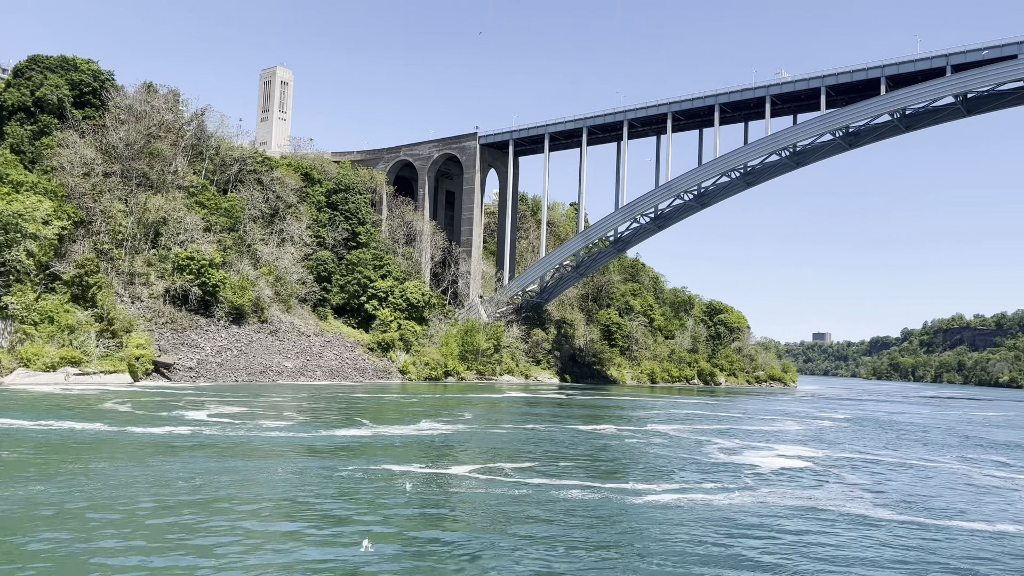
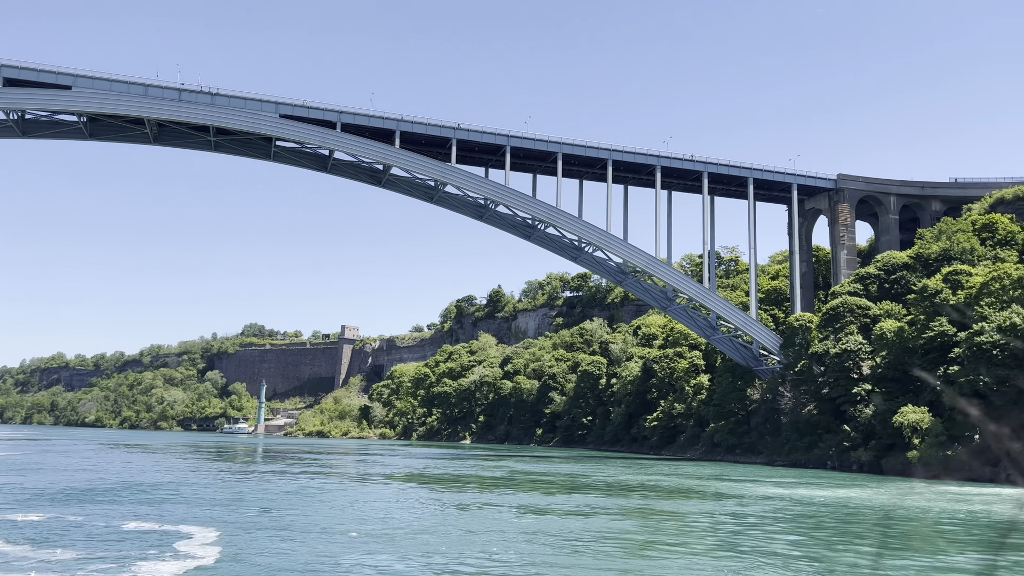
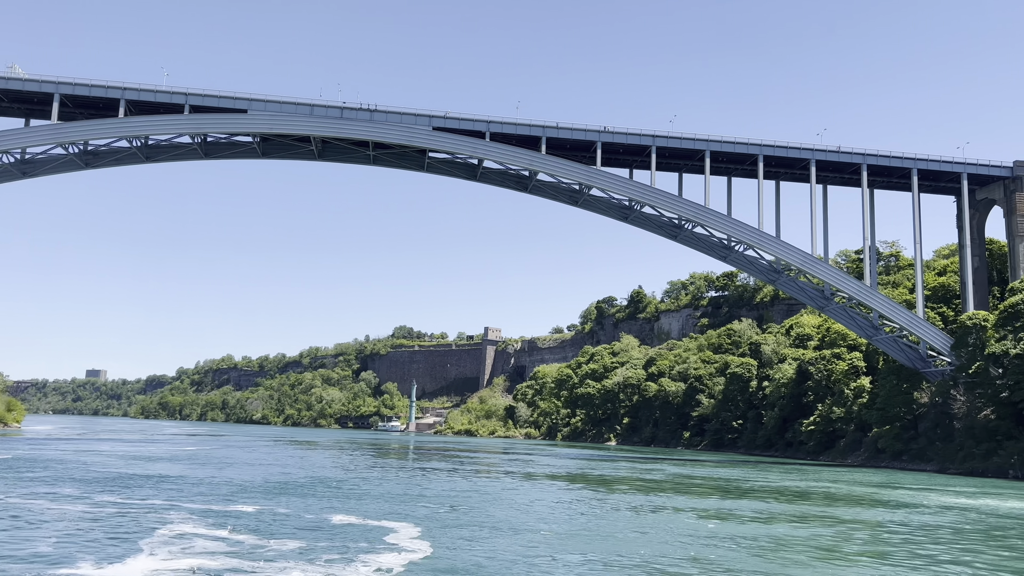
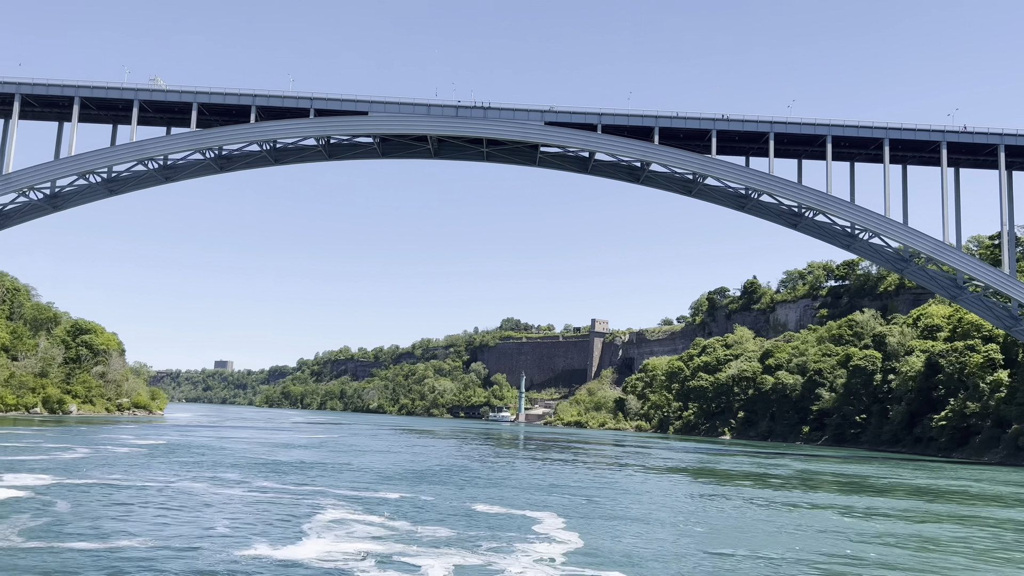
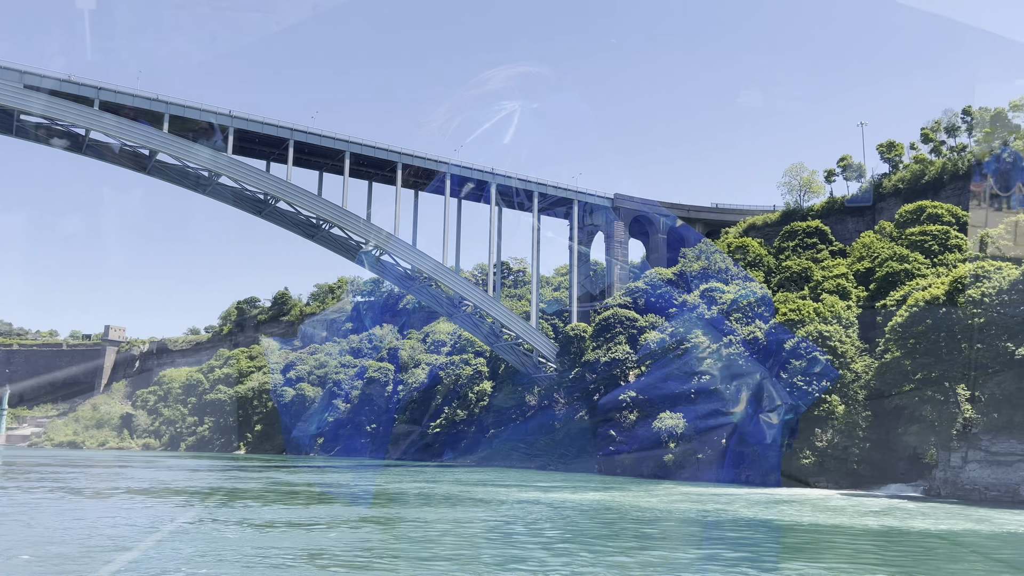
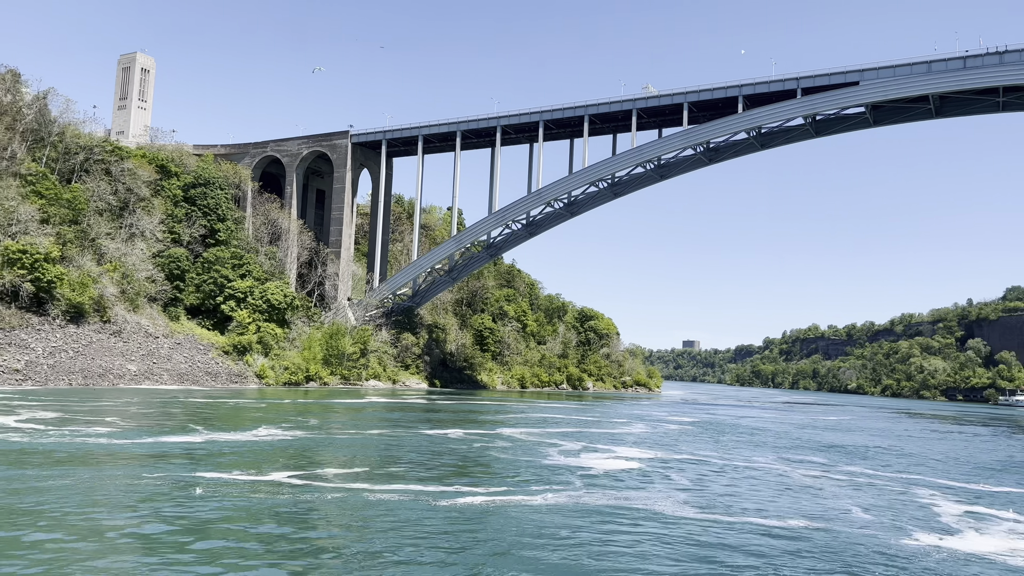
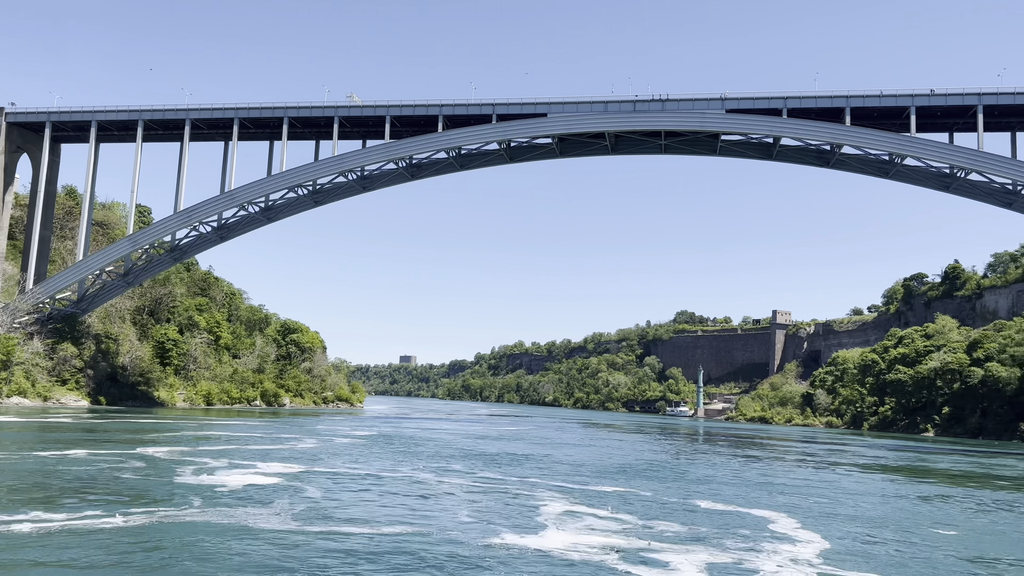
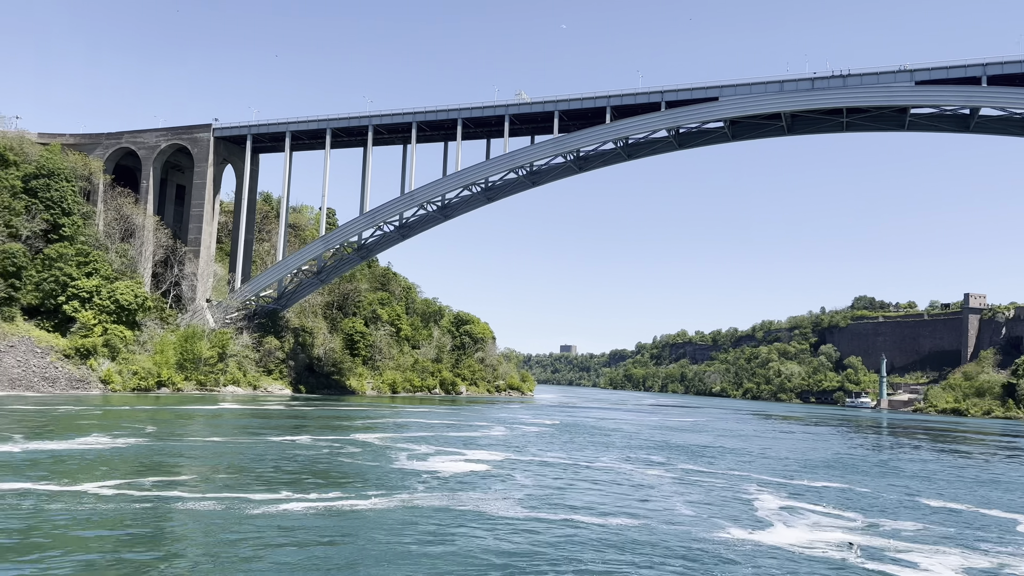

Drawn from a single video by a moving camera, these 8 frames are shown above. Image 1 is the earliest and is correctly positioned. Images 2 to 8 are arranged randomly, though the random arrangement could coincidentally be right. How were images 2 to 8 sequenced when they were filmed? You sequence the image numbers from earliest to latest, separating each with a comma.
6, 8, 7, 4, 3, 2, 5
